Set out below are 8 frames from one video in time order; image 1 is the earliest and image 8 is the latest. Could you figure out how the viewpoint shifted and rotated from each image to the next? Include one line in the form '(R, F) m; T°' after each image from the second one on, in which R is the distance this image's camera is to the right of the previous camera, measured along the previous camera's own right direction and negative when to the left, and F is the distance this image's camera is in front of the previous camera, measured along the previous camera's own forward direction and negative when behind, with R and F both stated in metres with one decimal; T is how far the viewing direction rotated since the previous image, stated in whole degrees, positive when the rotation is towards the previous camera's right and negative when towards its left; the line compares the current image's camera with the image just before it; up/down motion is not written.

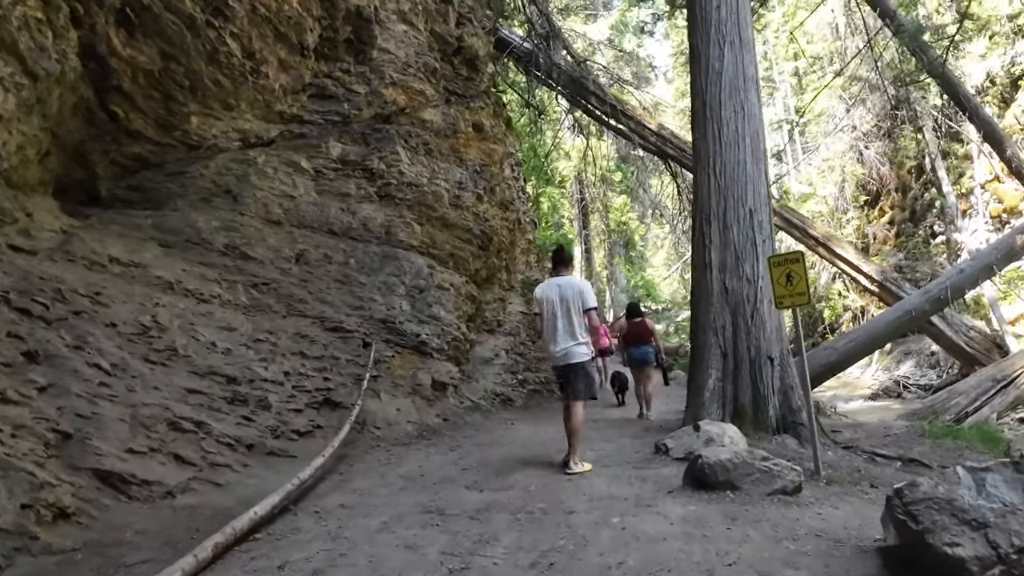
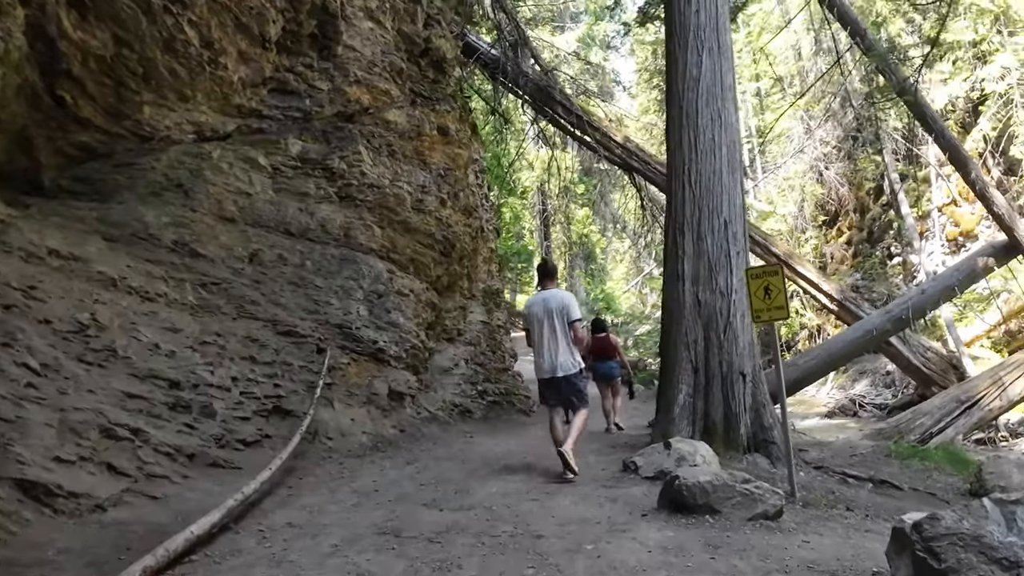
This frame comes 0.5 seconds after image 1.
(0.0, +0.3) m; +3°
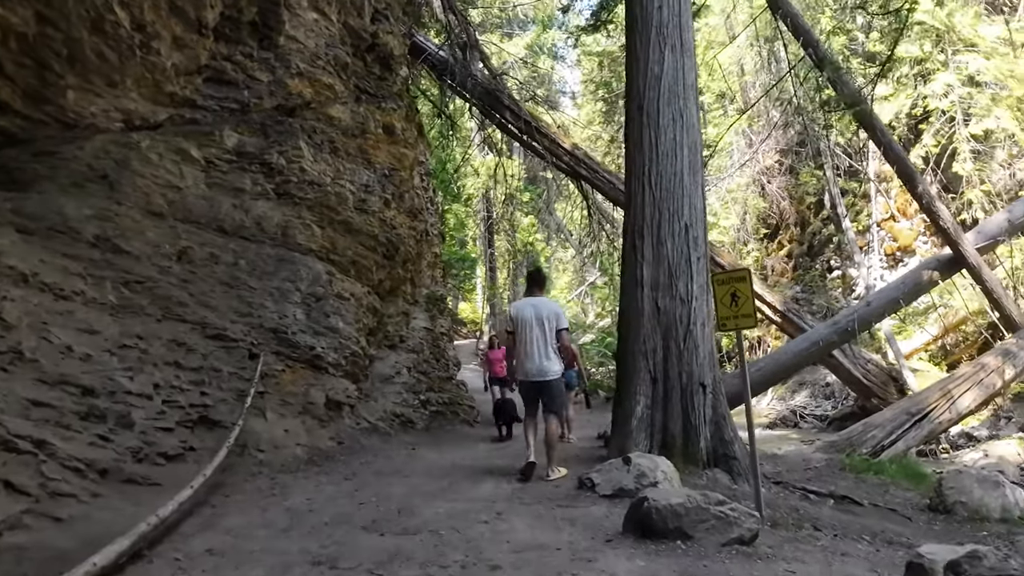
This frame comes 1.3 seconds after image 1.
(-0.1, +0.4) m; +4°
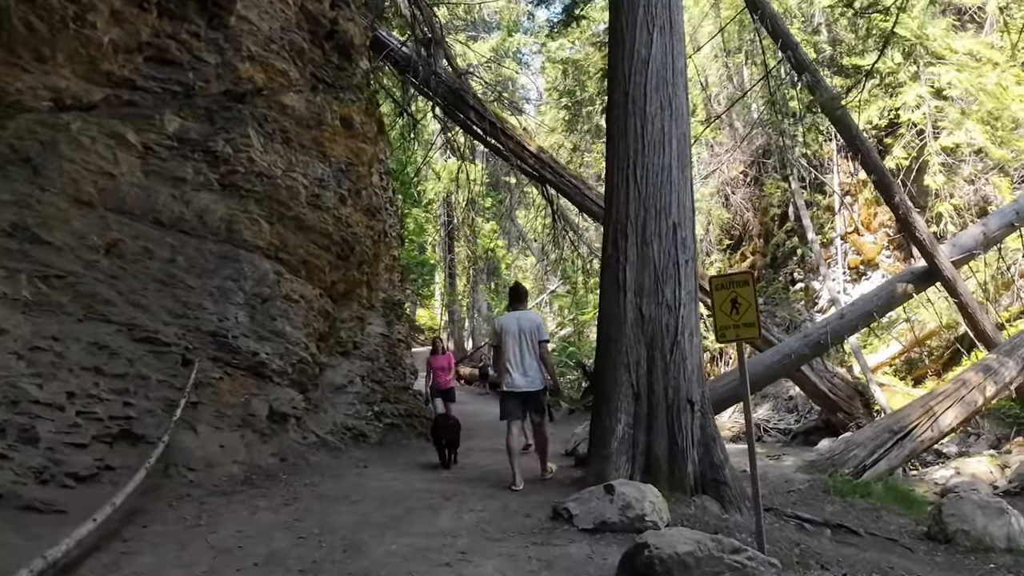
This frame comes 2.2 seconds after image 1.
(-0.1, +0.7) m; +3°
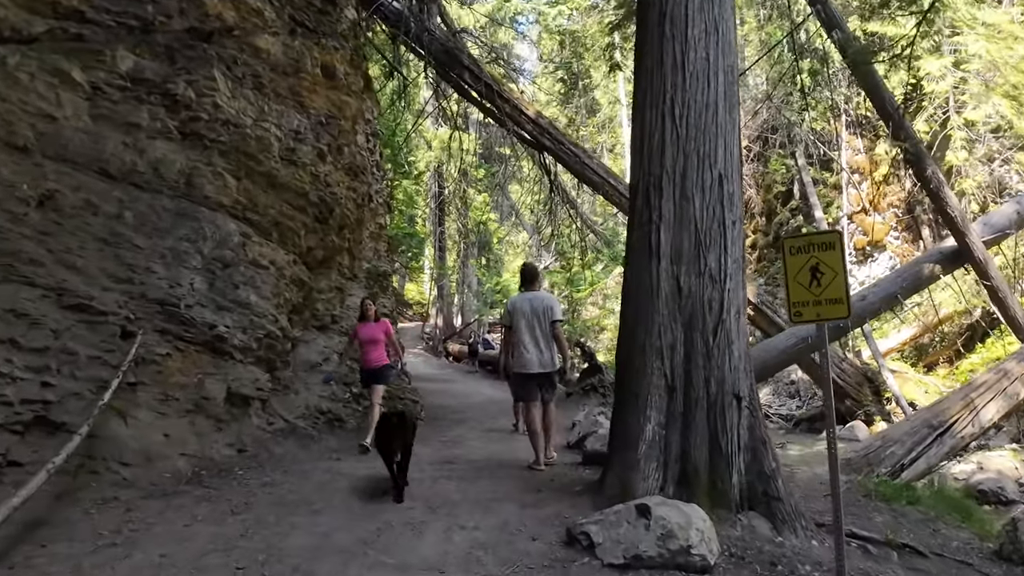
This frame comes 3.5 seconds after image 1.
(-0.1, +1.1) m; +1°
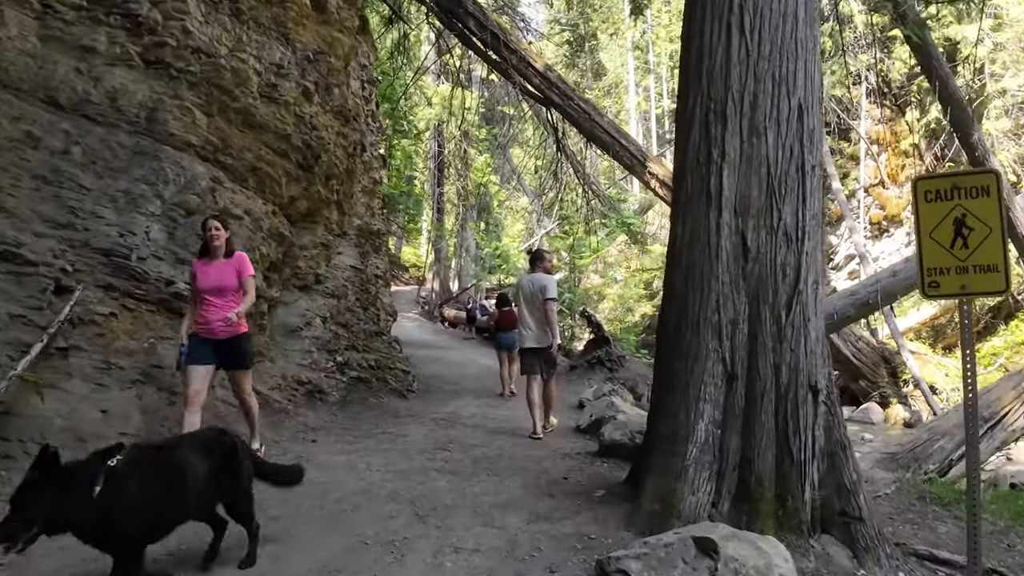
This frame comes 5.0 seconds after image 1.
(-0.1, +0.9) m; 0°
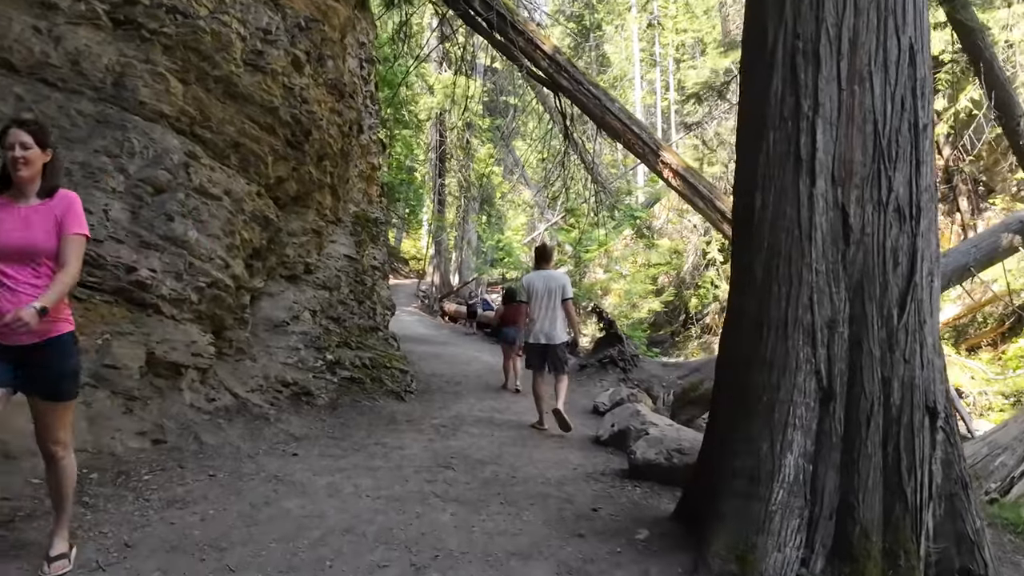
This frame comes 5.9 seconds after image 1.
(-0.1, +0.8) m; 0°
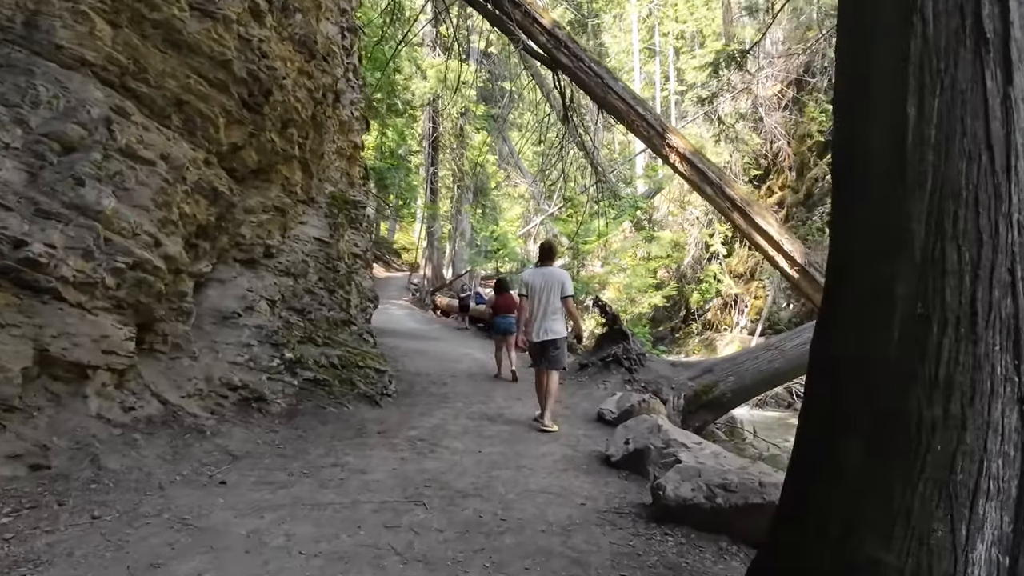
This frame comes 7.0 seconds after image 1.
(0.0, +1.0) m; 0°
